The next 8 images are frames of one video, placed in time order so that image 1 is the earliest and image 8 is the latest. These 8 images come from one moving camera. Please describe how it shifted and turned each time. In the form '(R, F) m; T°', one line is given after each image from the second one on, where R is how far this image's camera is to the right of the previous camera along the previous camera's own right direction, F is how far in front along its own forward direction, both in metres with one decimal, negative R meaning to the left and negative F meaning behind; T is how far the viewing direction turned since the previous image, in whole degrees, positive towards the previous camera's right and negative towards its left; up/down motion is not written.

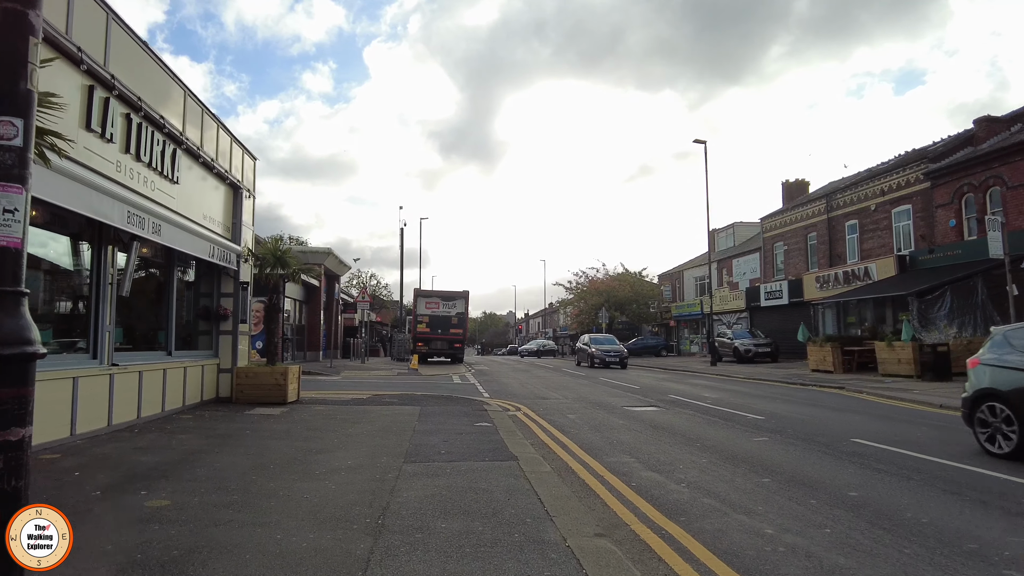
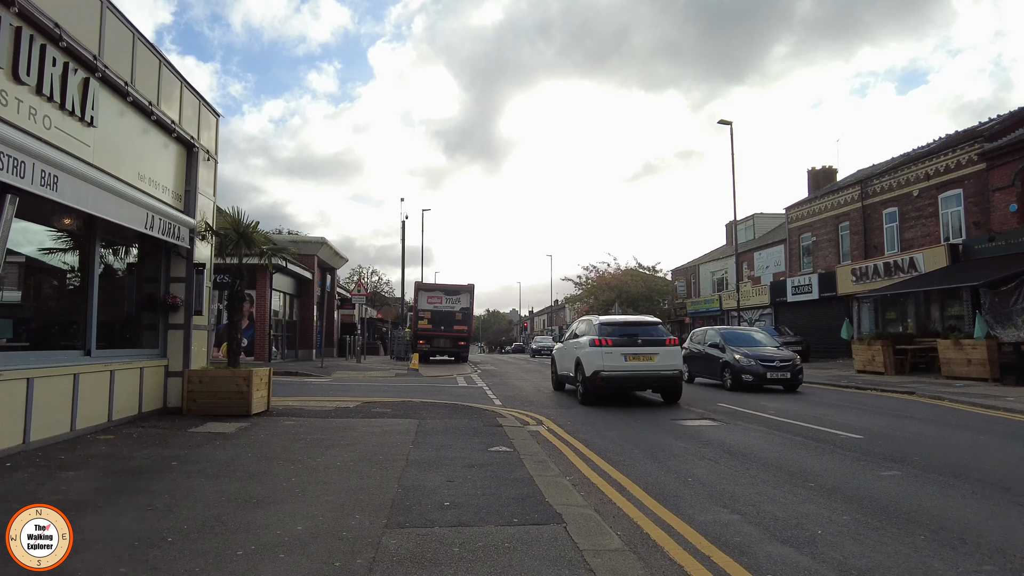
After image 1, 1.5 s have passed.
(-0.3, +2.4) m; 0°
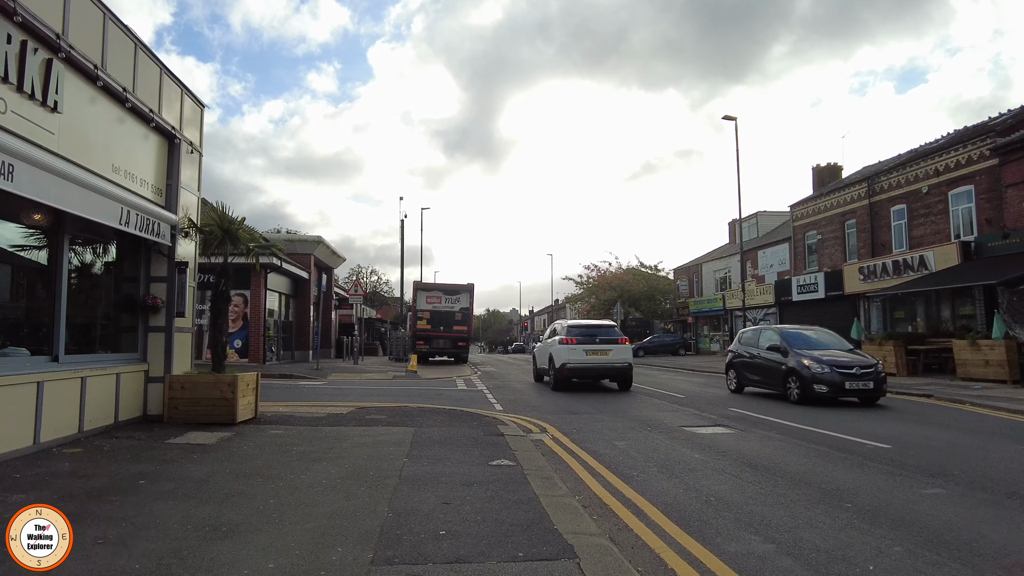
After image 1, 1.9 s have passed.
(0.0, +0.6) m; 0°
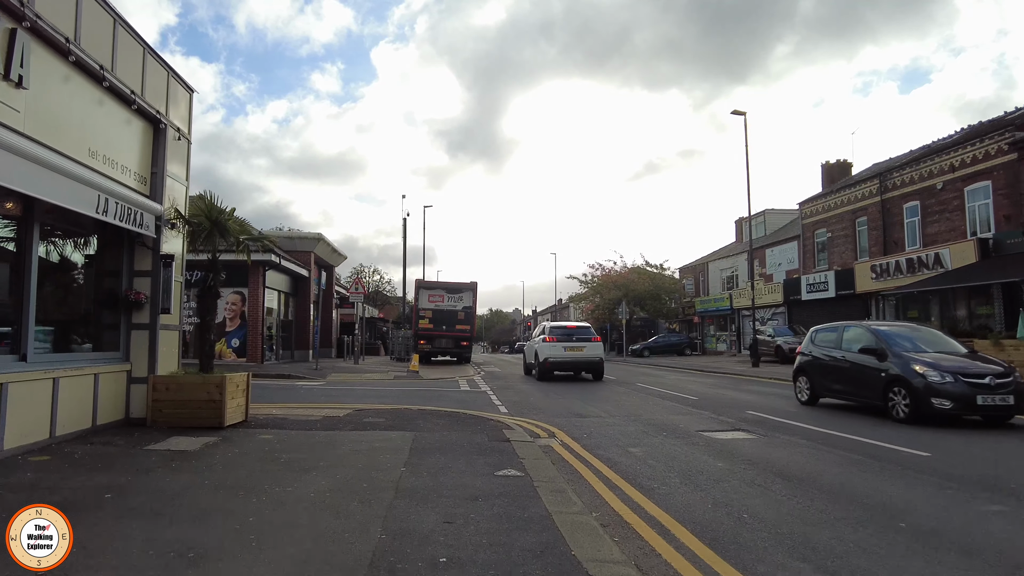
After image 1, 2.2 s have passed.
(0.0, +0.6) m; 0°
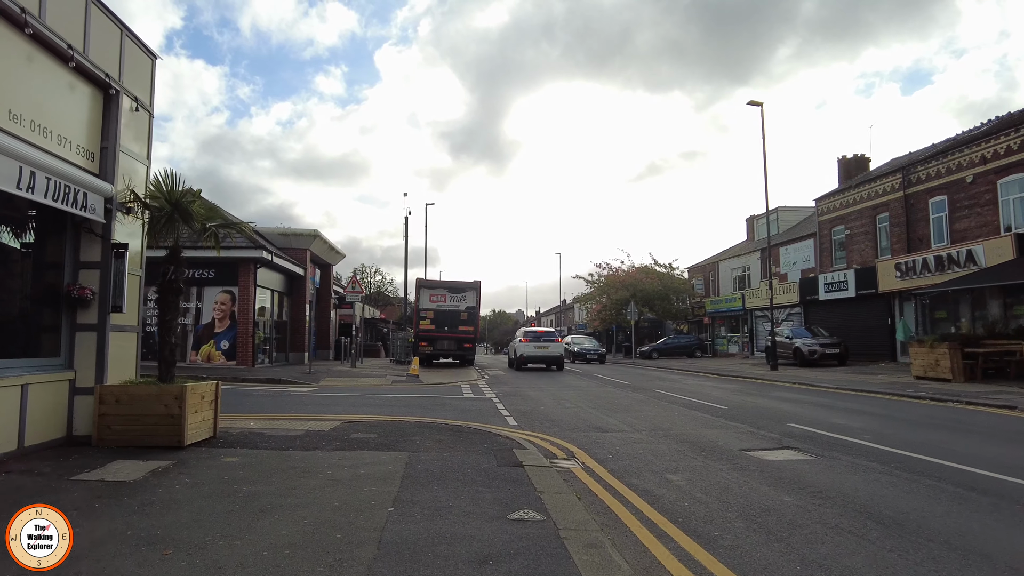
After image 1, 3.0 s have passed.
(-0.1, +1.3) m; 0°
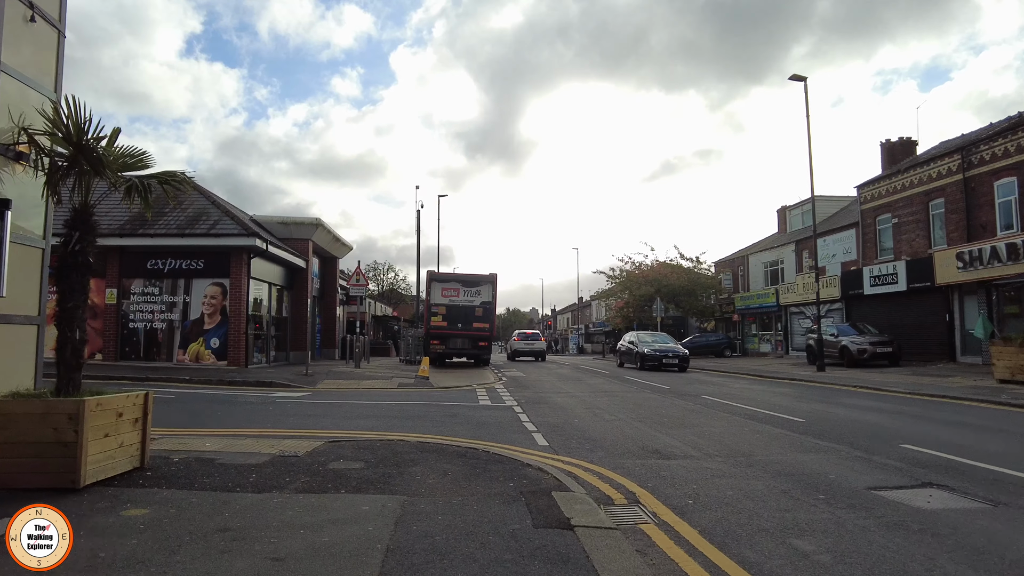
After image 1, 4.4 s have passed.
(-0.2, +2.2) m; -1°
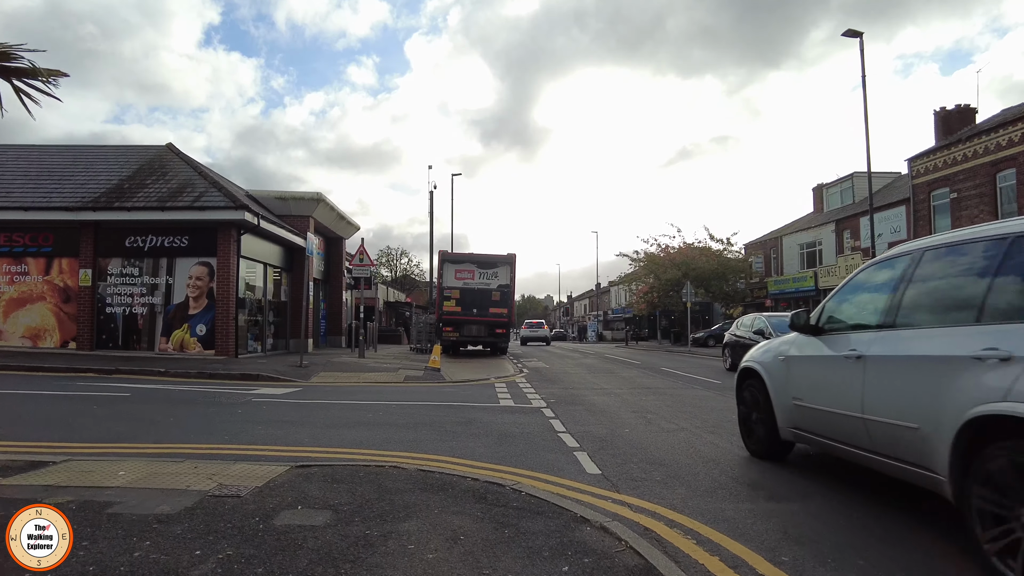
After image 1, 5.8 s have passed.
(-0.2, +2.3) m; -1°
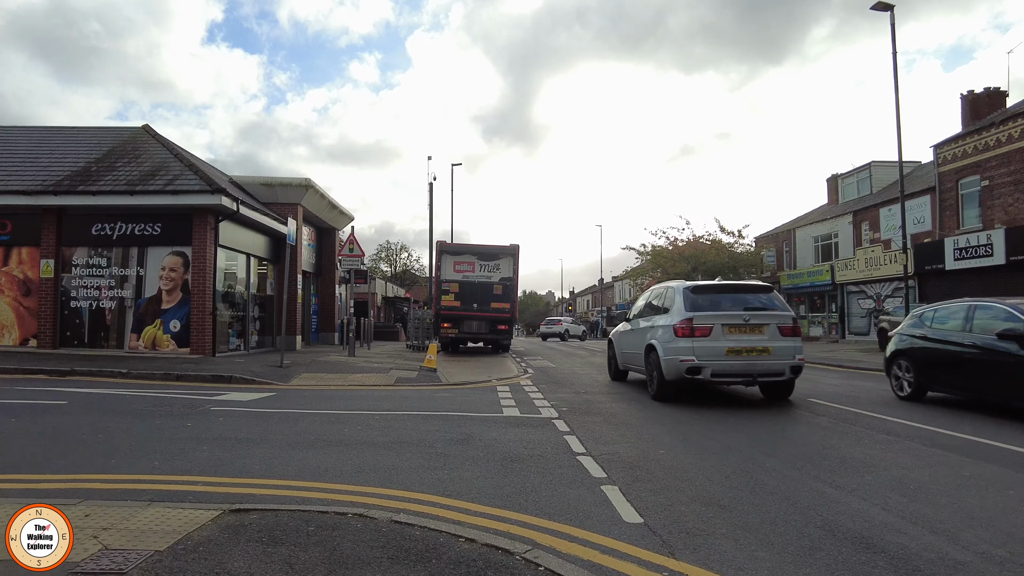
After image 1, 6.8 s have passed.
(-0.1, +1.5) m; 0°
